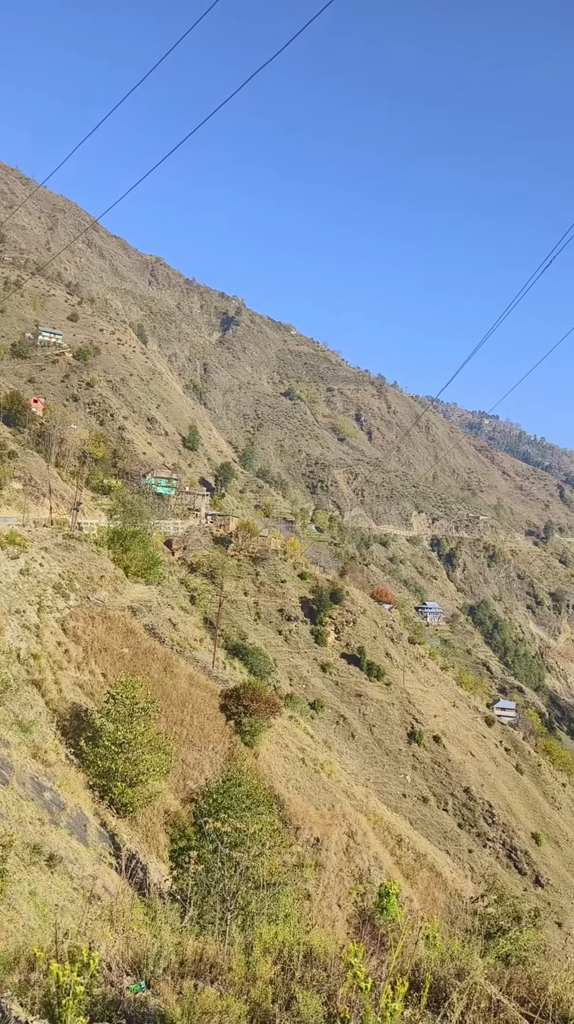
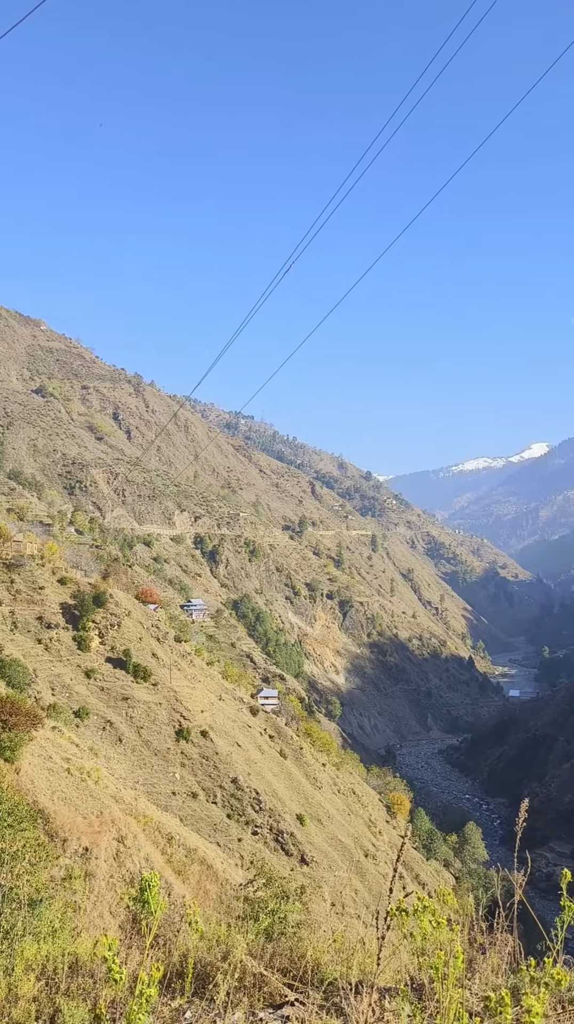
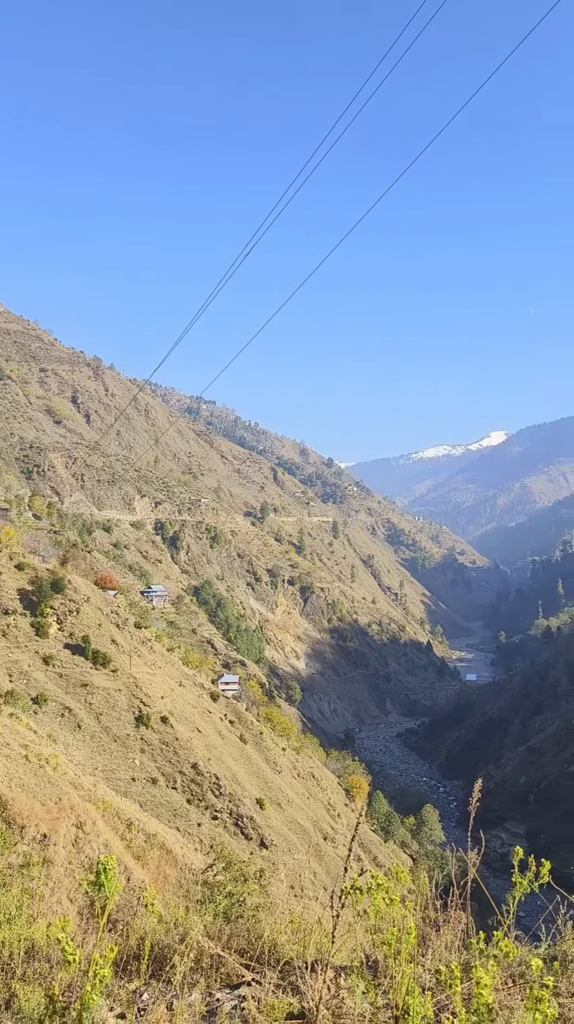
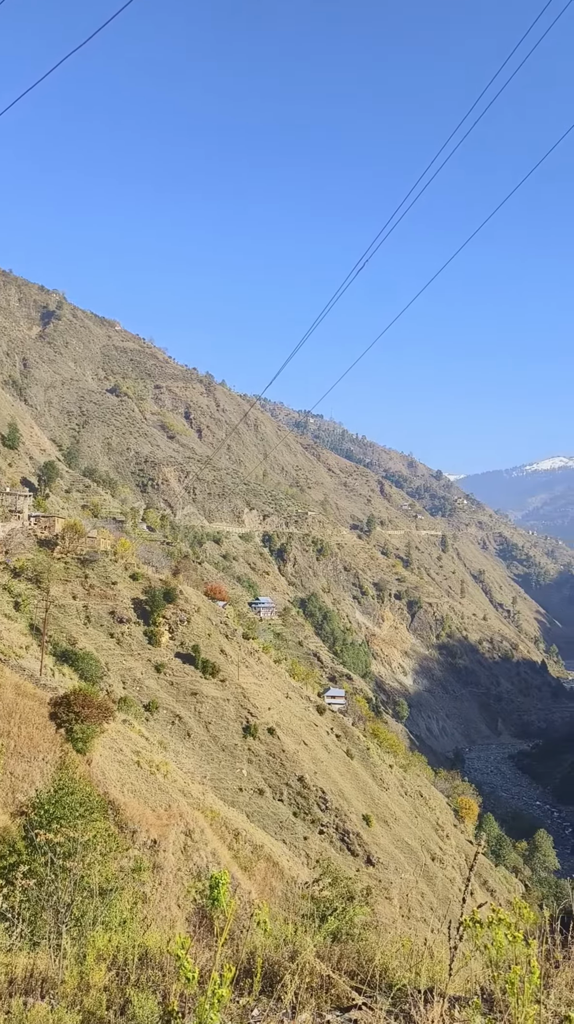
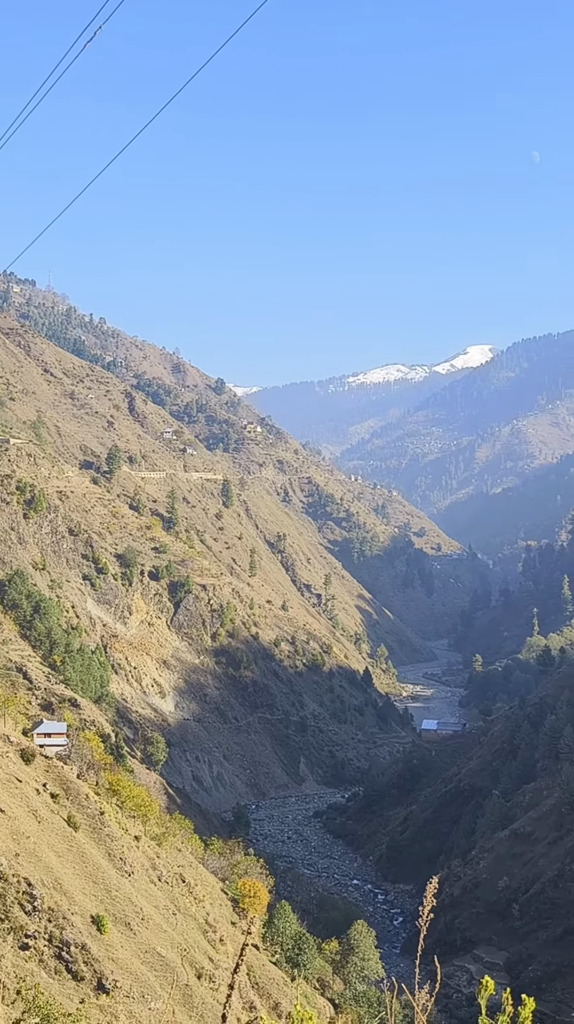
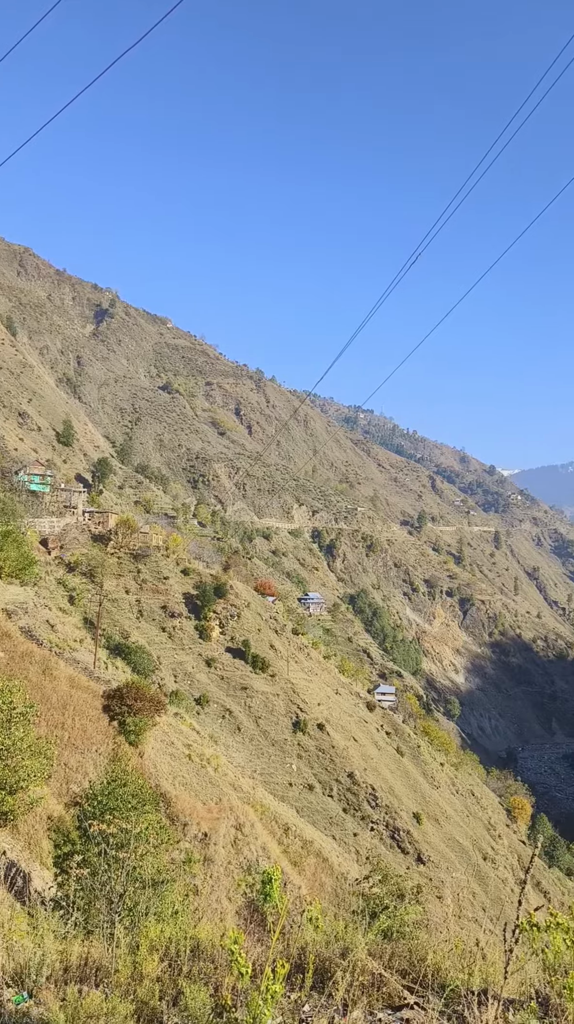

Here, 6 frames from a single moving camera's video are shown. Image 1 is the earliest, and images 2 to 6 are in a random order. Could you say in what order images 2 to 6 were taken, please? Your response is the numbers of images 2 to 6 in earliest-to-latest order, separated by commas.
6, 4, 2, 3, 5
